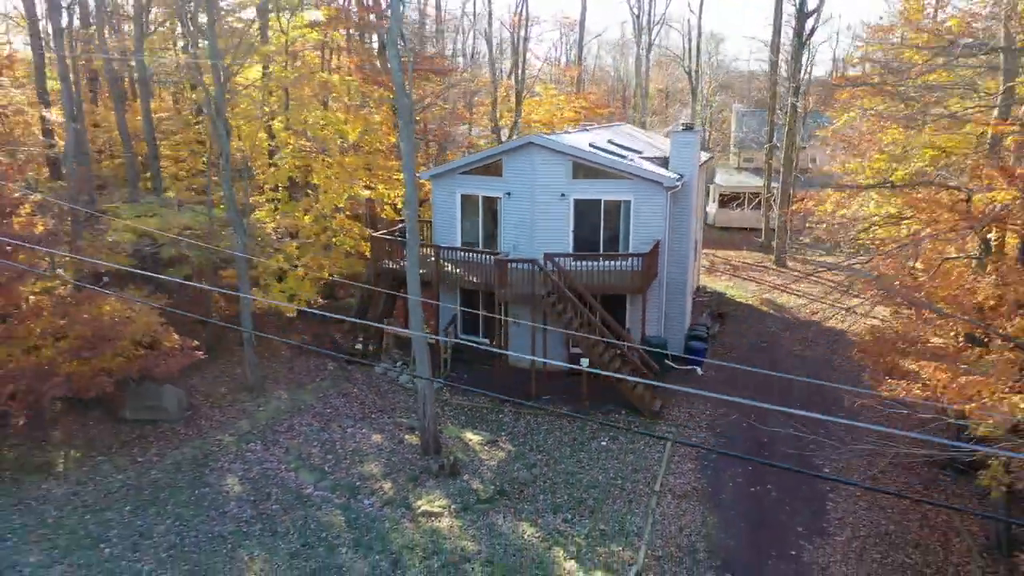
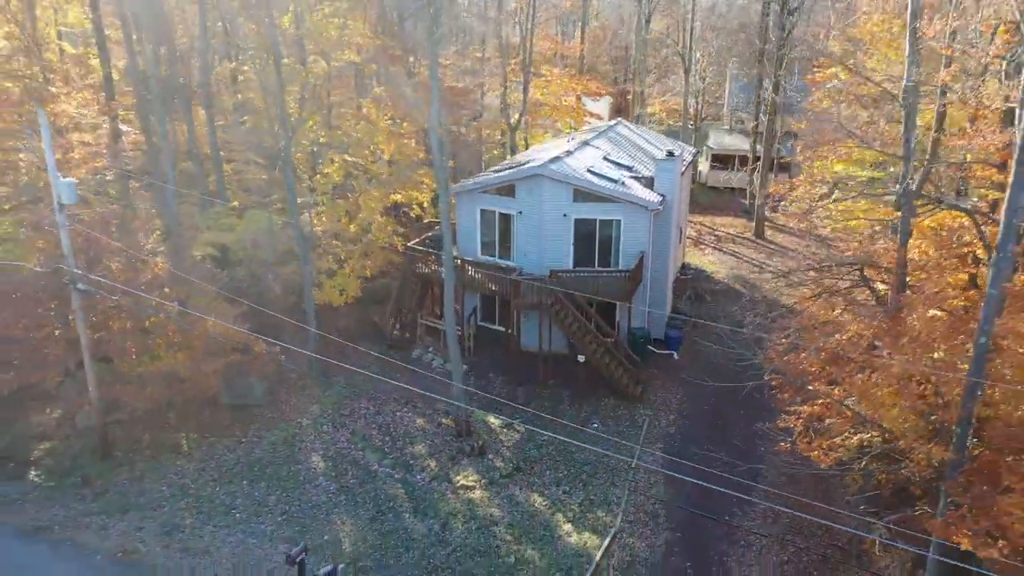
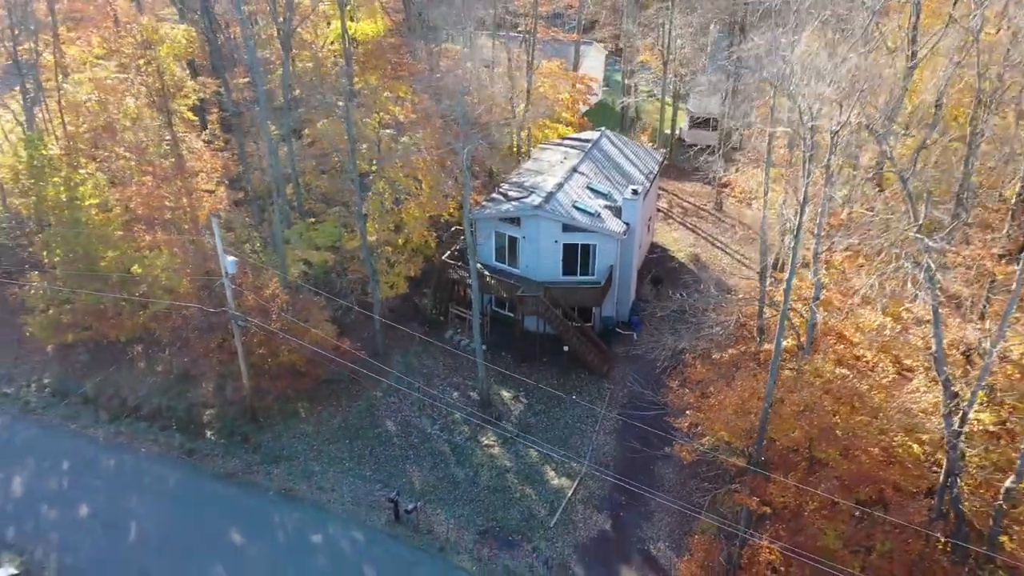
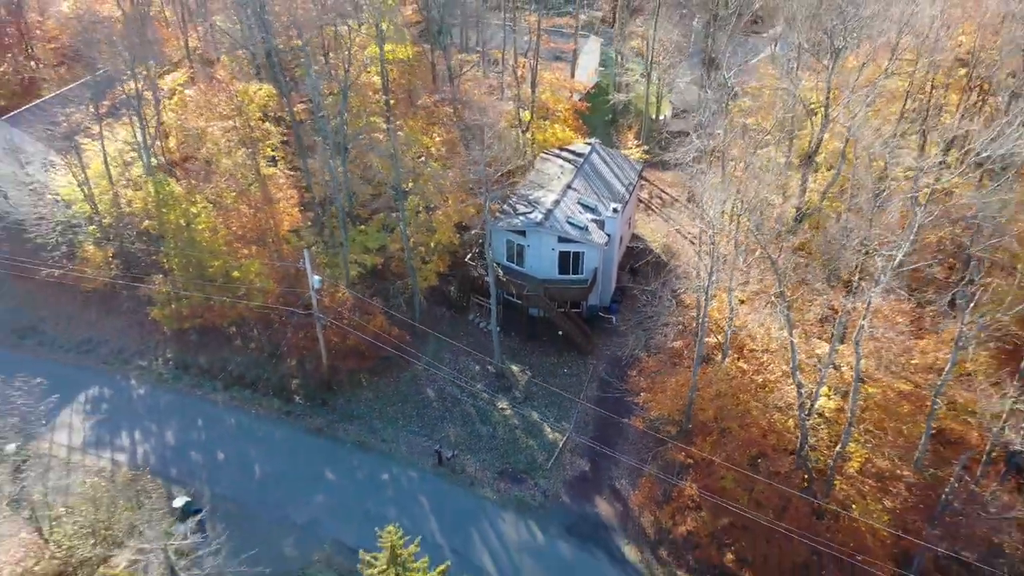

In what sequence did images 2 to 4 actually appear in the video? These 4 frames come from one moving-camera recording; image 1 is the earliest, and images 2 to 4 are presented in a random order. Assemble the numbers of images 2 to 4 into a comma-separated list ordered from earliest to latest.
2, 3, 4
